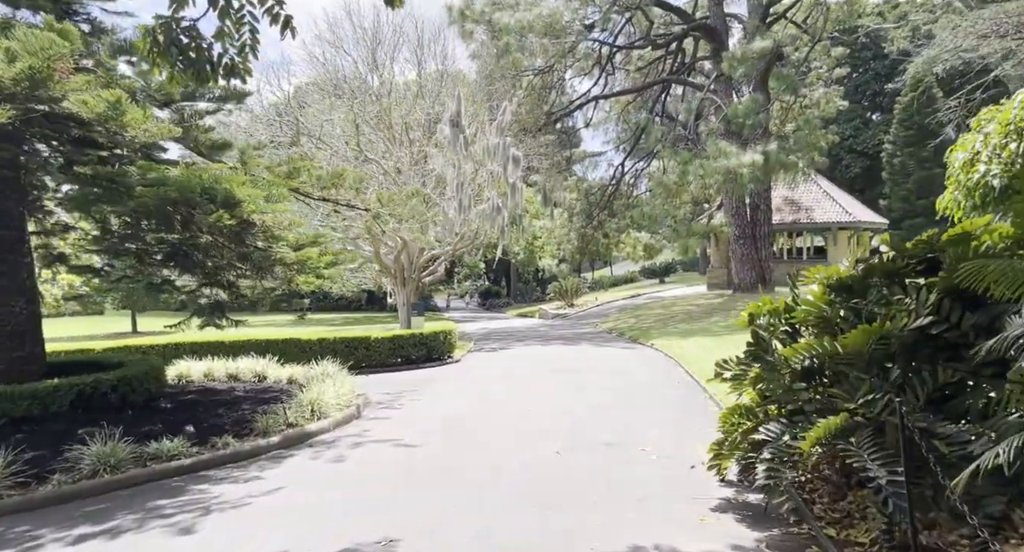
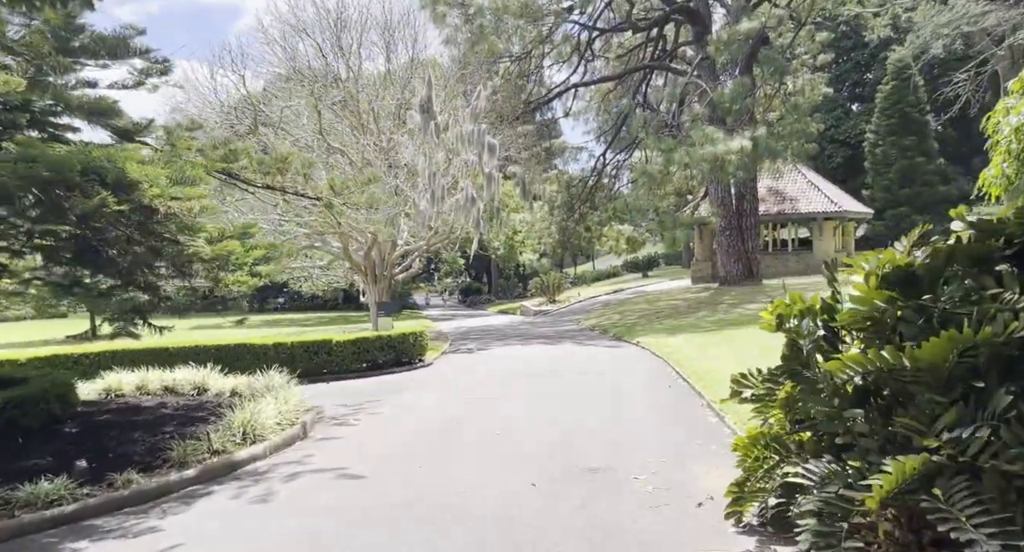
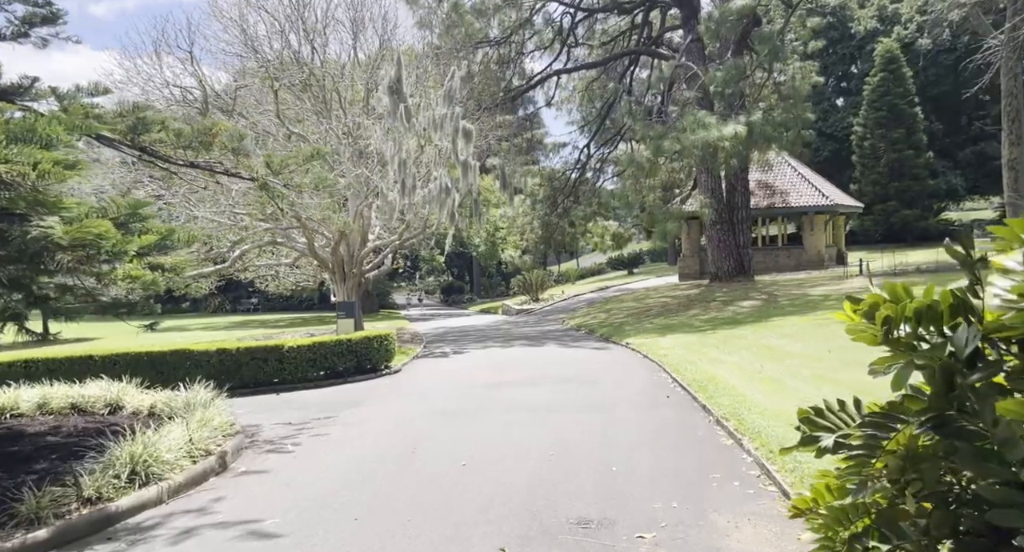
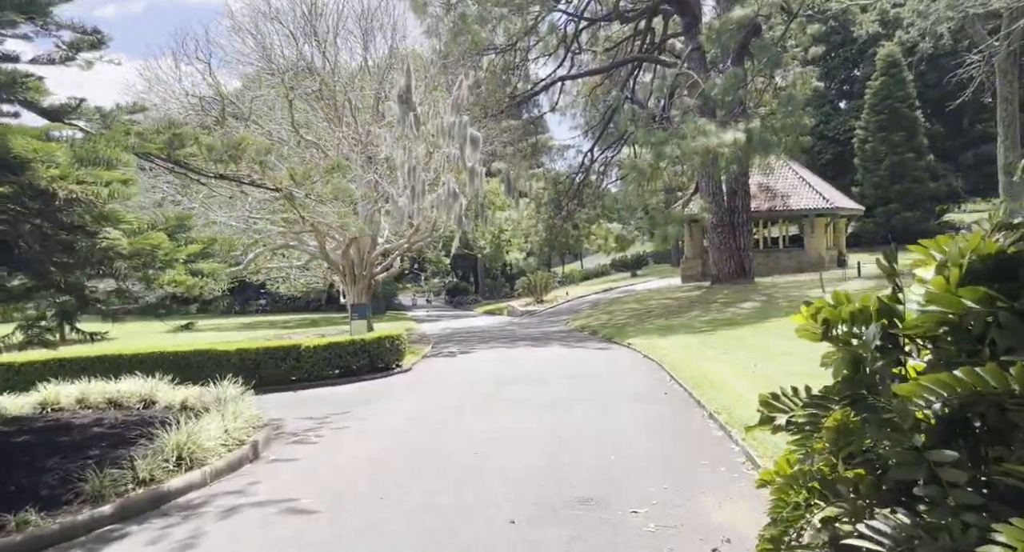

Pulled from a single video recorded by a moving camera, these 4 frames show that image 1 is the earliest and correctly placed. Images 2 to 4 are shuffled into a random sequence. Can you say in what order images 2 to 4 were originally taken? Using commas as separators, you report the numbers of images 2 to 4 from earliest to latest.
2, 4, 3
